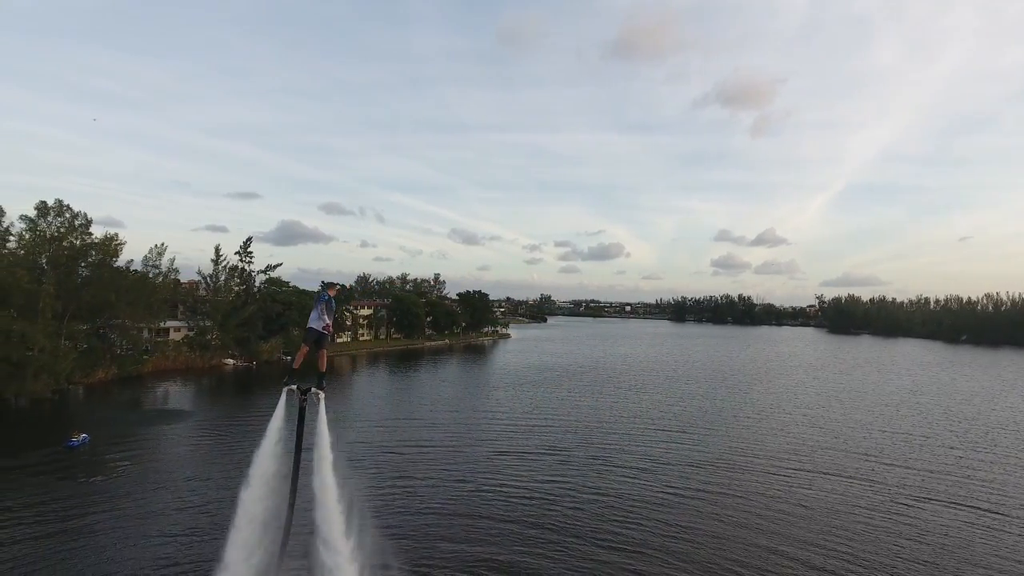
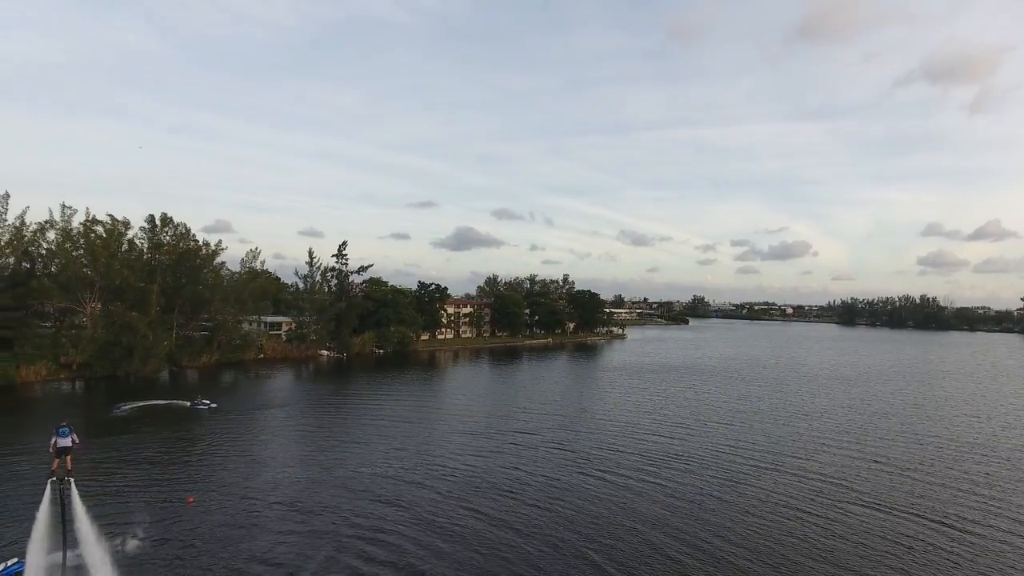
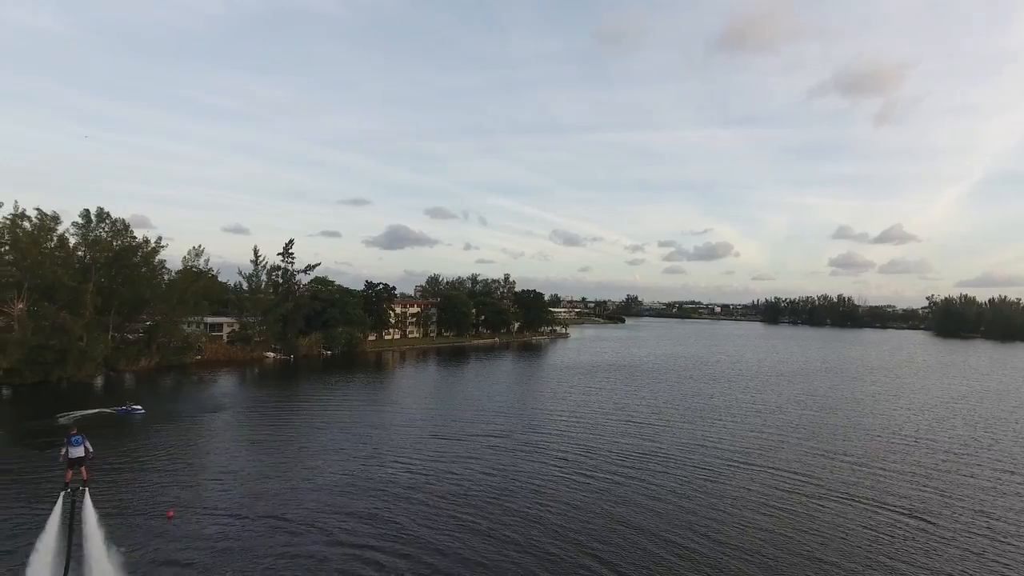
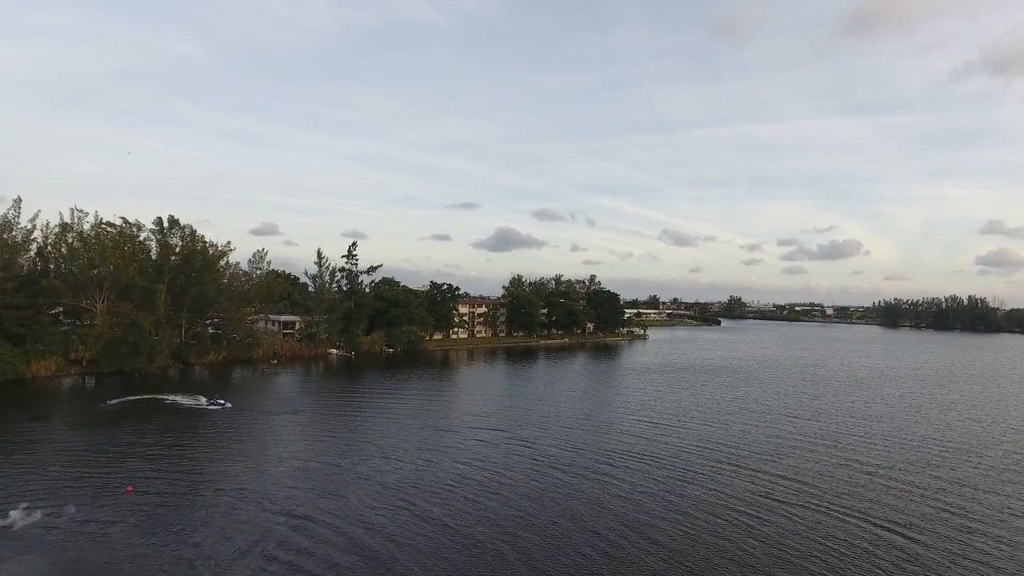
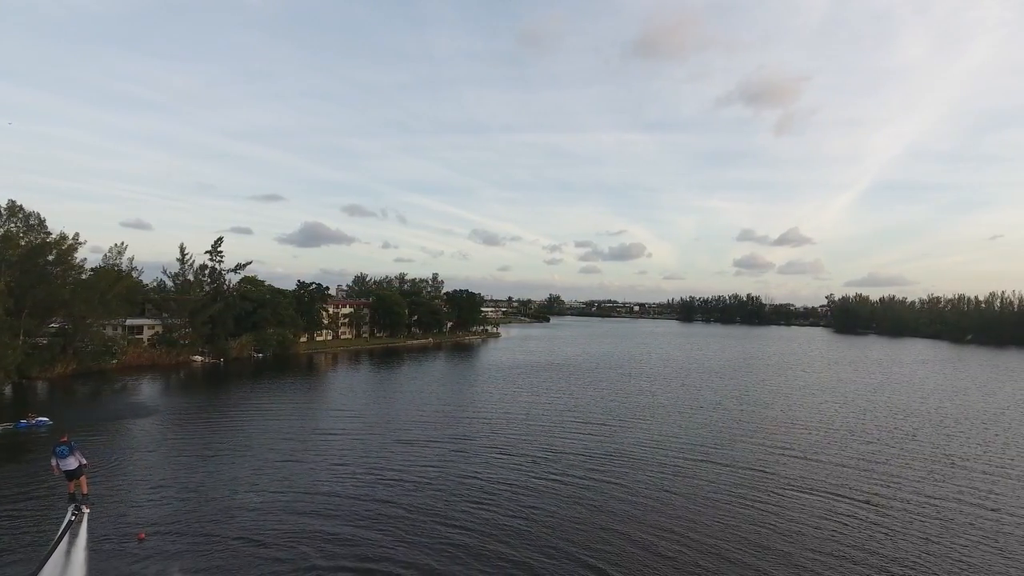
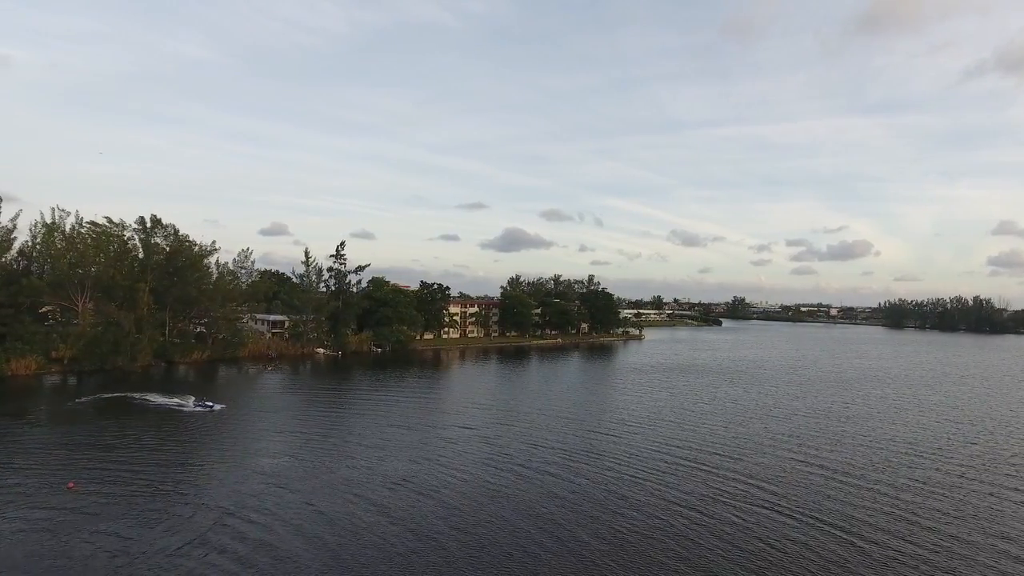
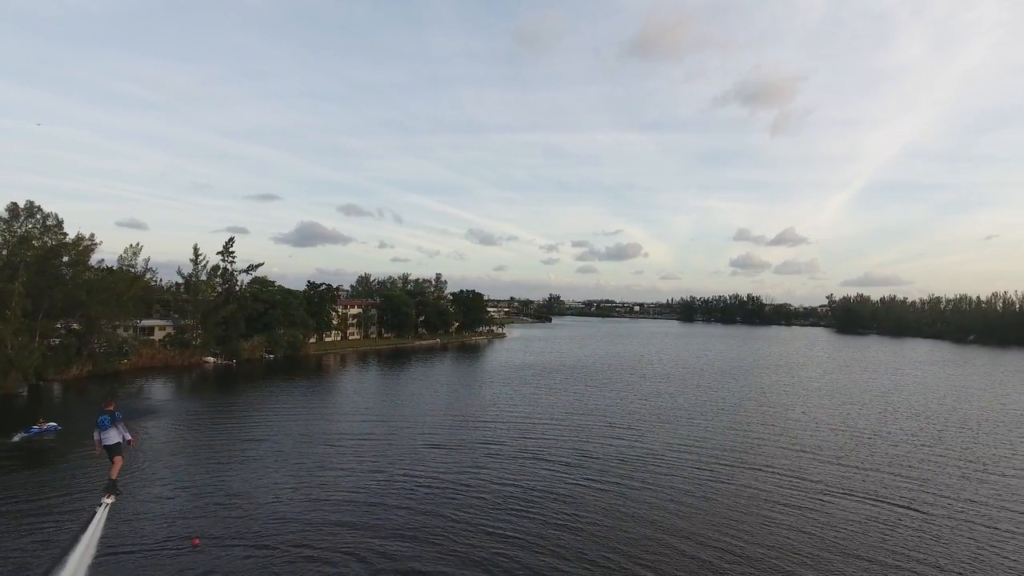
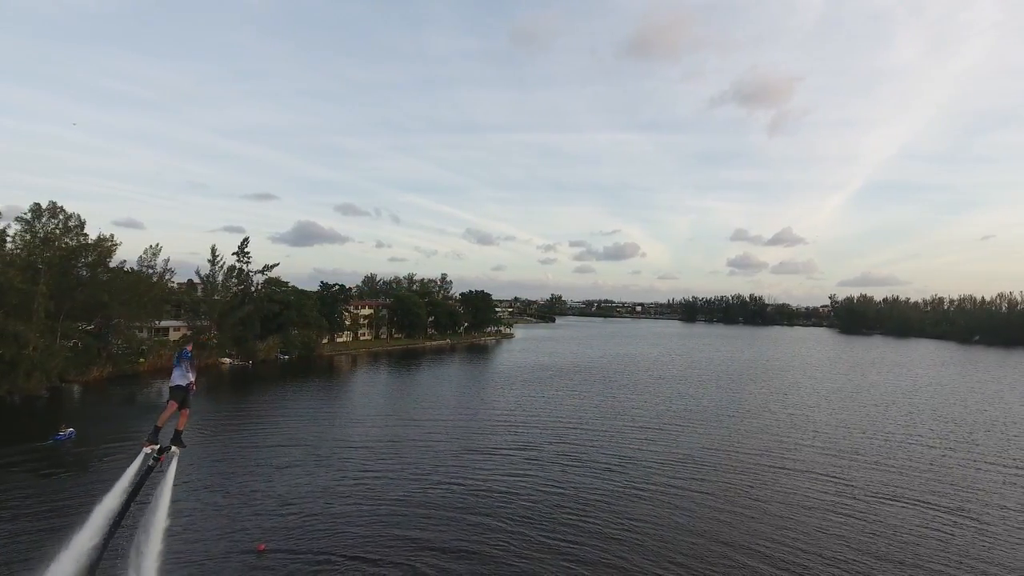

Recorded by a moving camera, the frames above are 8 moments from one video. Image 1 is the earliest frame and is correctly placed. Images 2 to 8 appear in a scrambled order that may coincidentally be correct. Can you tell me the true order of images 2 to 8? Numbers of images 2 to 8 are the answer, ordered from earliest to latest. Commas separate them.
8, 7, 5, 3, 2, 4, 6
